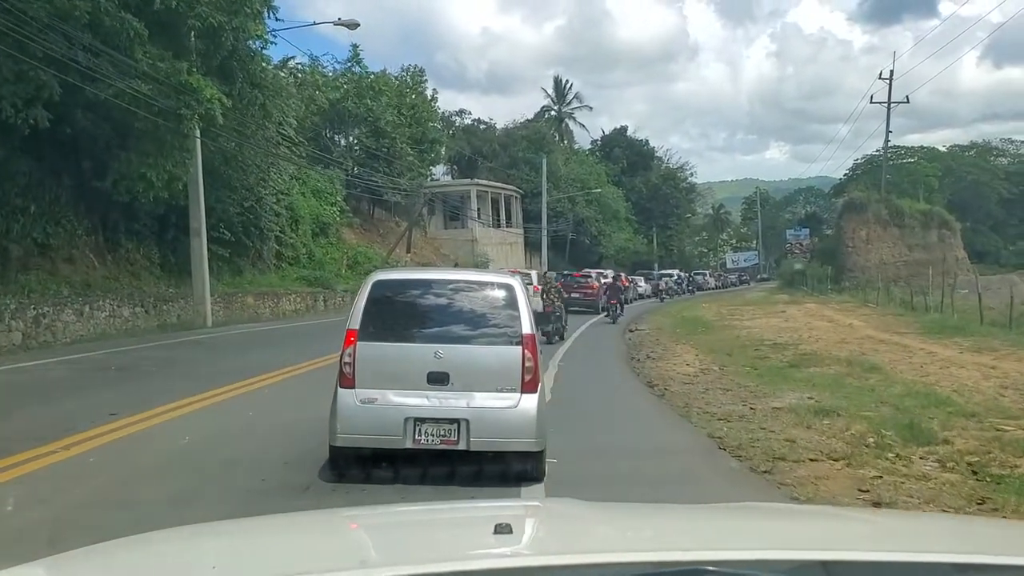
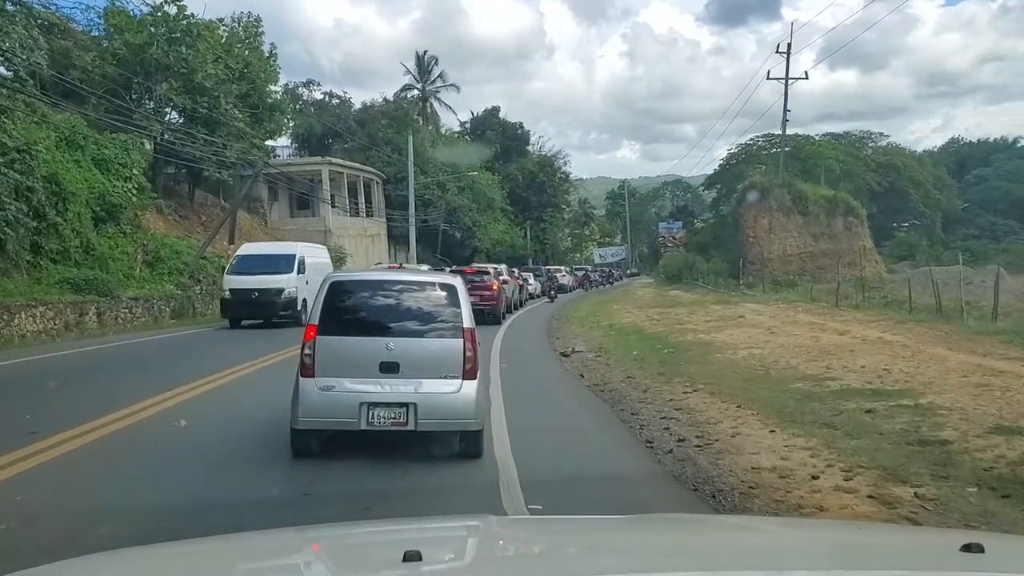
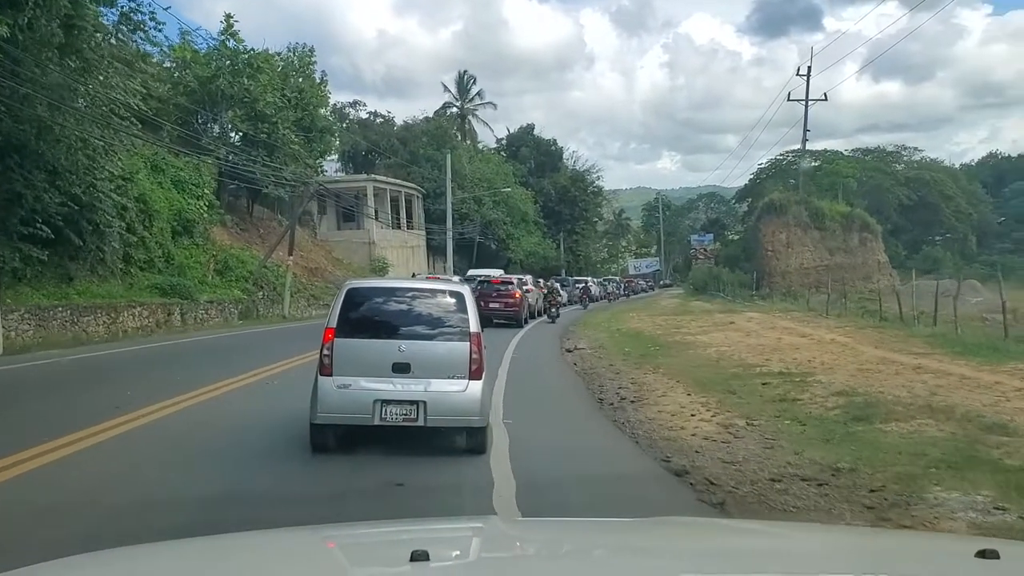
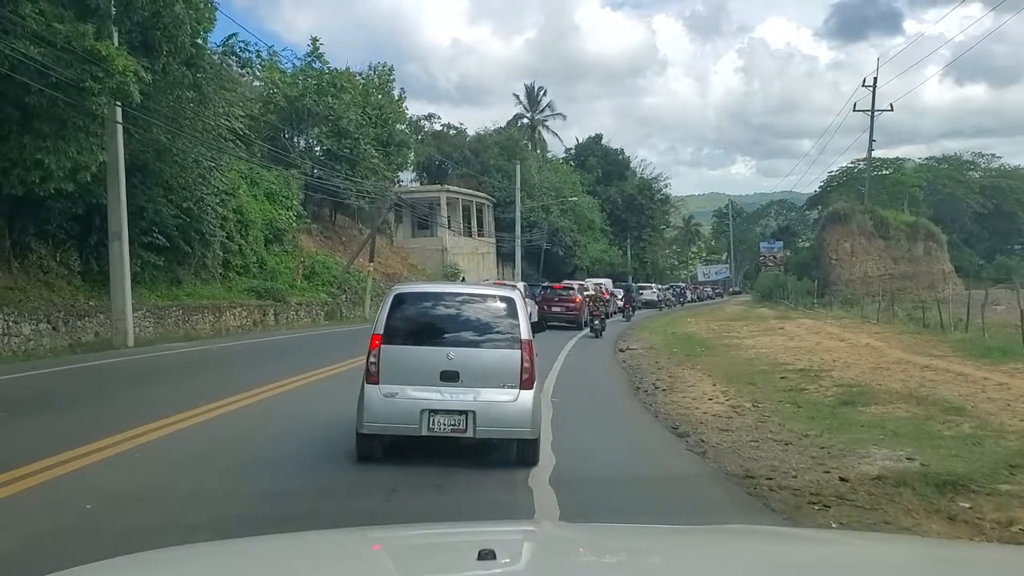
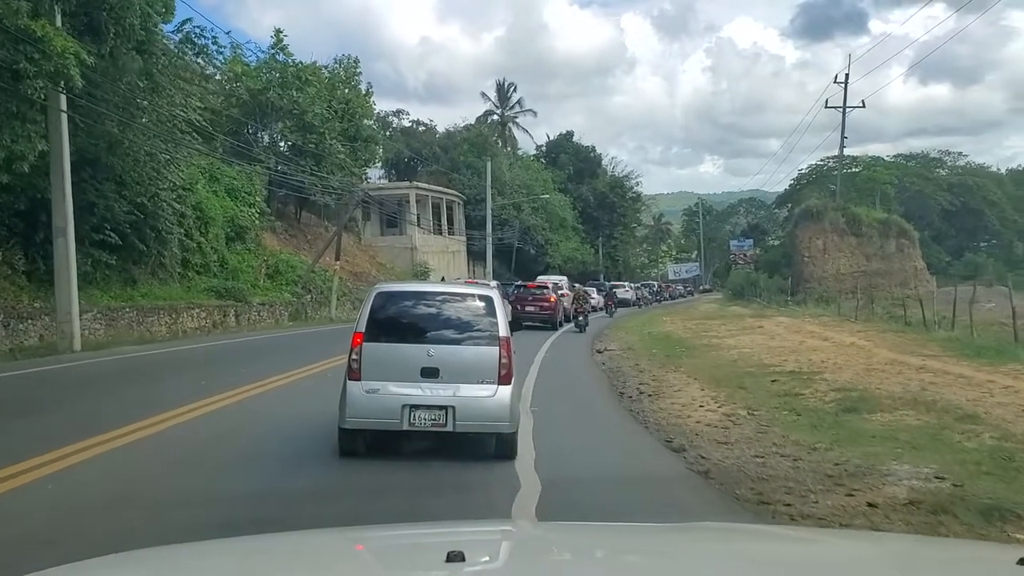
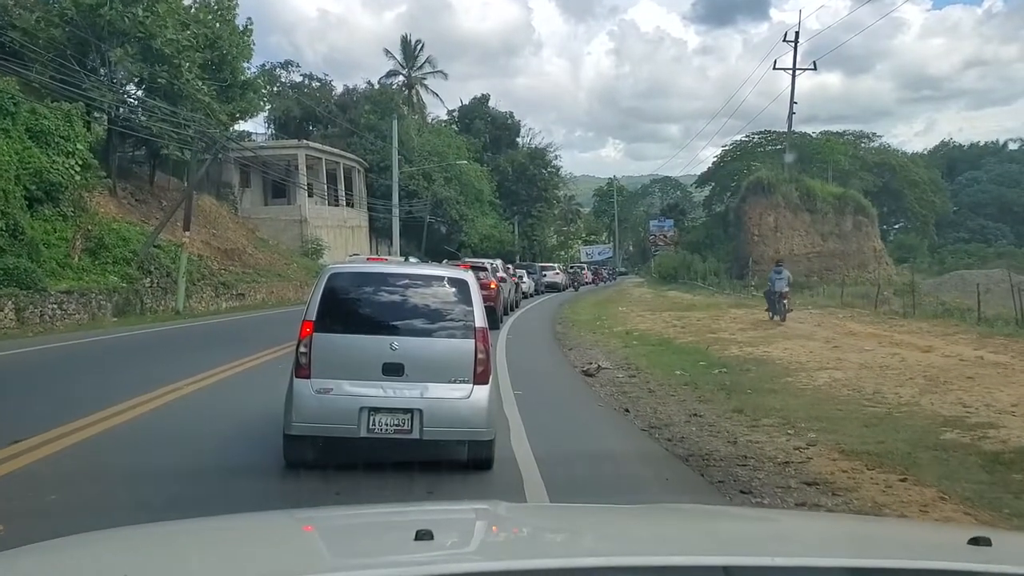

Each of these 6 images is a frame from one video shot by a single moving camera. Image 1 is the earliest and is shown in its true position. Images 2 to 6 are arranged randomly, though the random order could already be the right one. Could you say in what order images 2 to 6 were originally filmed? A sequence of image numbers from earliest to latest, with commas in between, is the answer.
4, 5, 3, 2, 6
